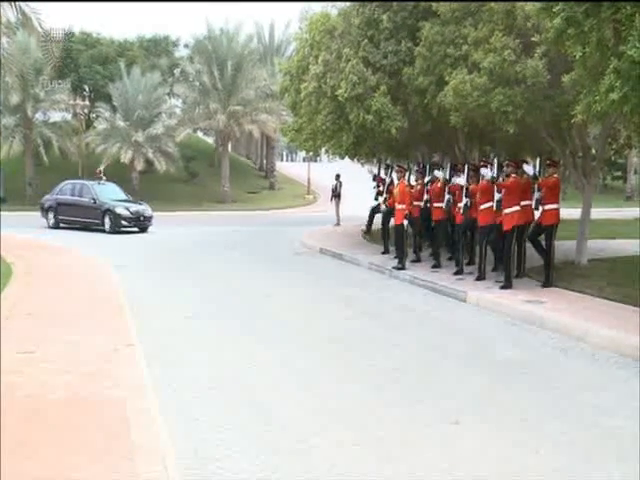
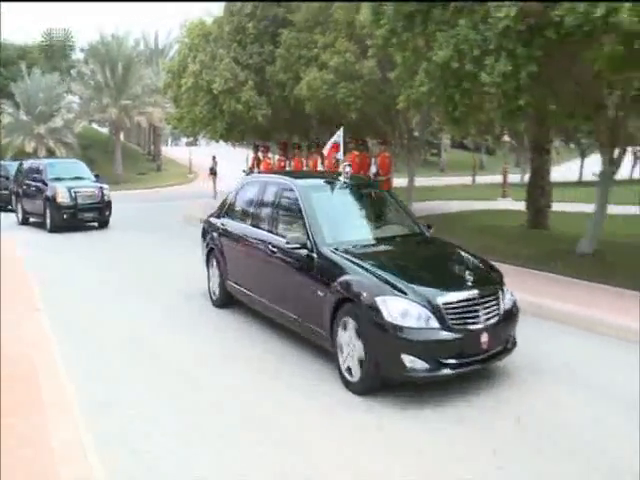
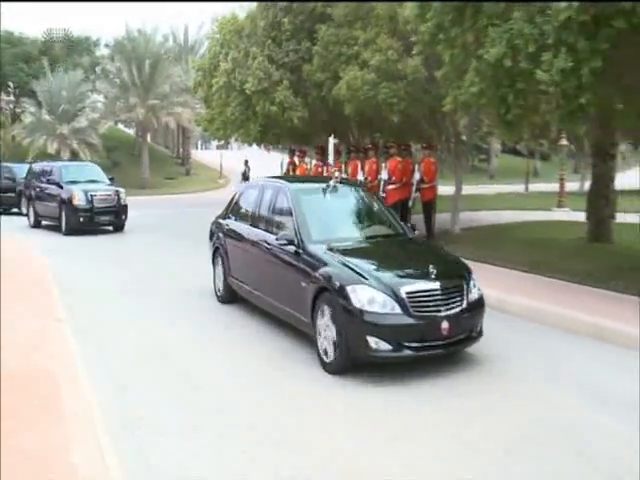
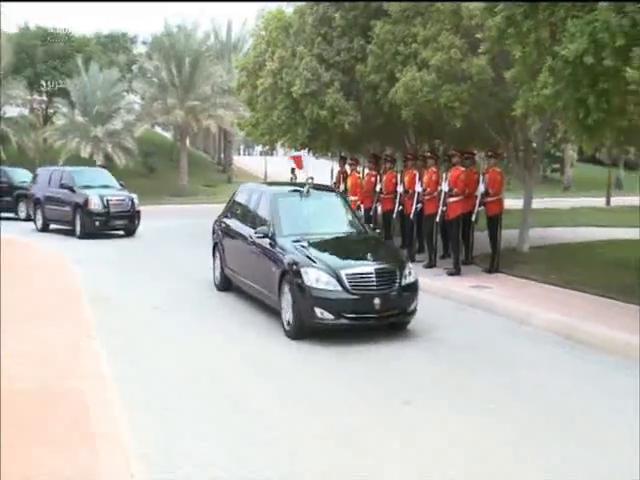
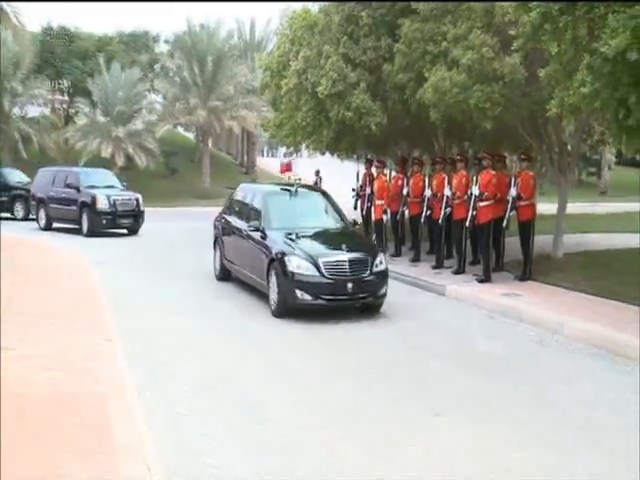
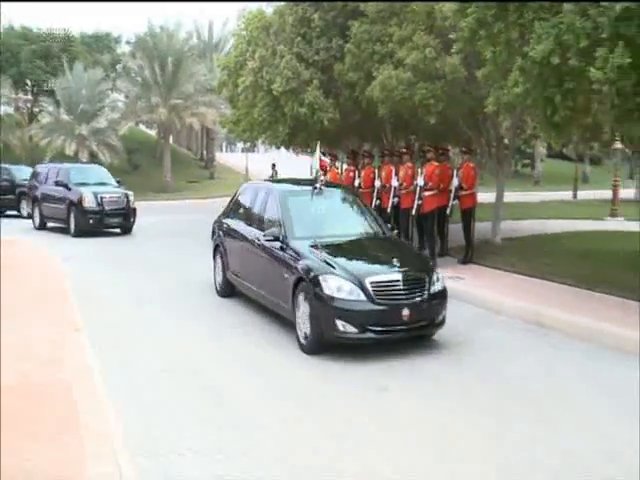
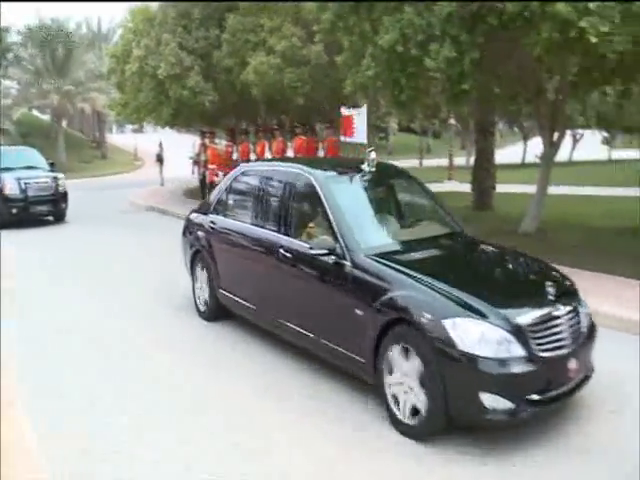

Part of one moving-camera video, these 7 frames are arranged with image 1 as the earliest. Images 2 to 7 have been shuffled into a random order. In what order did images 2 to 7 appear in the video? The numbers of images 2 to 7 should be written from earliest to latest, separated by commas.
5, 4, 6, 3, 2, 7
